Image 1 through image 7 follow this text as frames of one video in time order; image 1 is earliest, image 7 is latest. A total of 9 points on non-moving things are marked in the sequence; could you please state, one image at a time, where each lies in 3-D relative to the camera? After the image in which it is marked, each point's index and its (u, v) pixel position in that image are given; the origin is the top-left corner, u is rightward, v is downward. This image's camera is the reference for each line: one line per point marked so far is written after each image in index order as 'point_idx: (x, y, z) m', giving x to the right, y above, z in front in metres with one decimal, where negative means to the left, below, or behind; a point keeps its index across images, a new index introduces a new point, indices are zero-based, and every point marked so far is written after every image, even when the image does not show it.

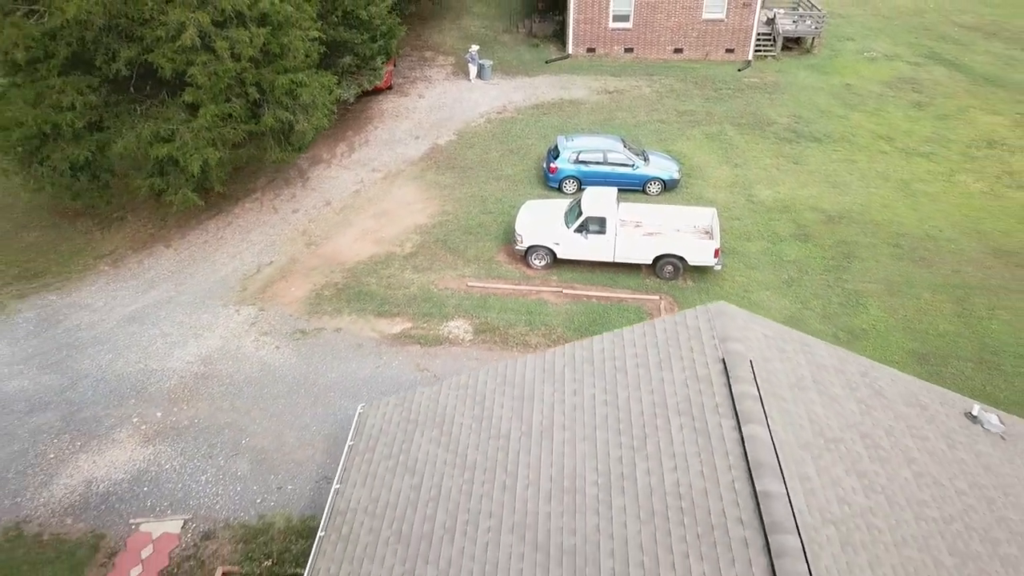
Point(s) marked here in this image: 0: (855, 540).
0: (+2.6, -1.9, +6.3) m
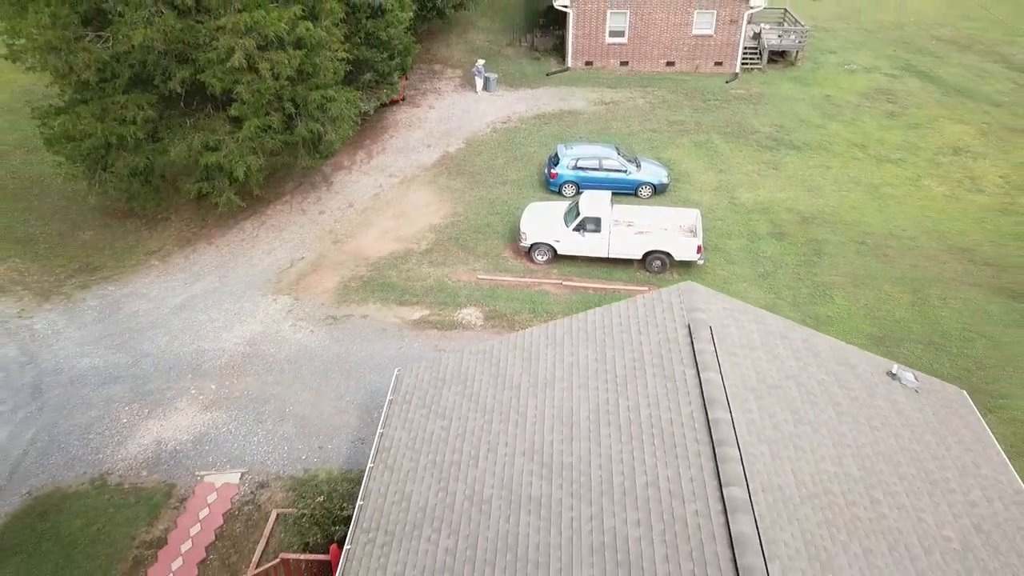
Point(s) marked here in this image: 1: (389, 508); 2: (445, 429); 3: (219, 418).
0: (+2.8, -1.7, +8.3) m
1: (-1.3, -2.3, +8.7) m
2: (-0.8, -1.7, +9.6) m
3: (-5.2, -2.3, +14.3) m
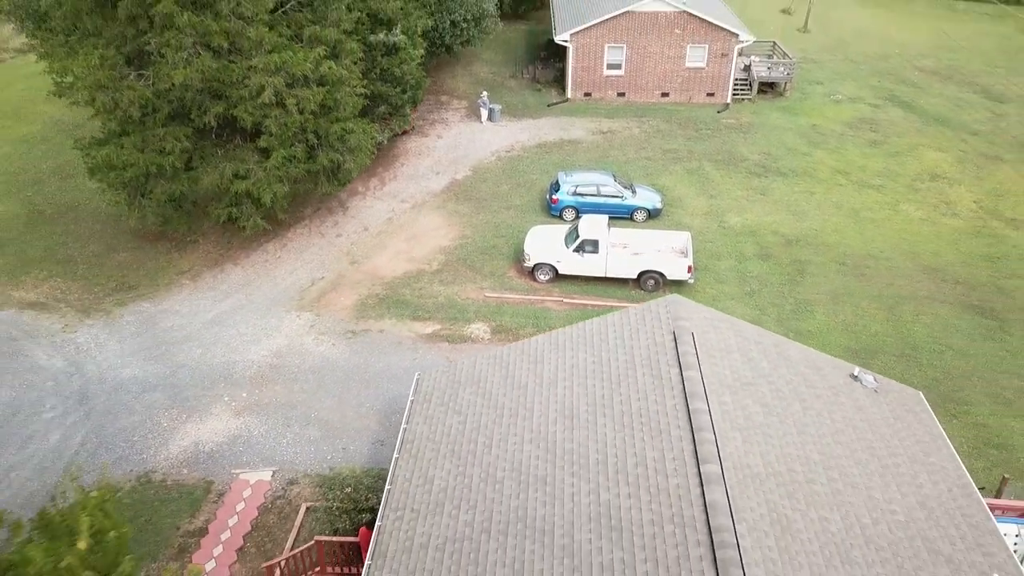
0: (+2.9, -1.8, +9.7) m
1: (-1.2, -2.5, +10.1) m
2: (-0.7, -1.8, +11.0) m
3: (-5.0, -2.6, +15.7) m
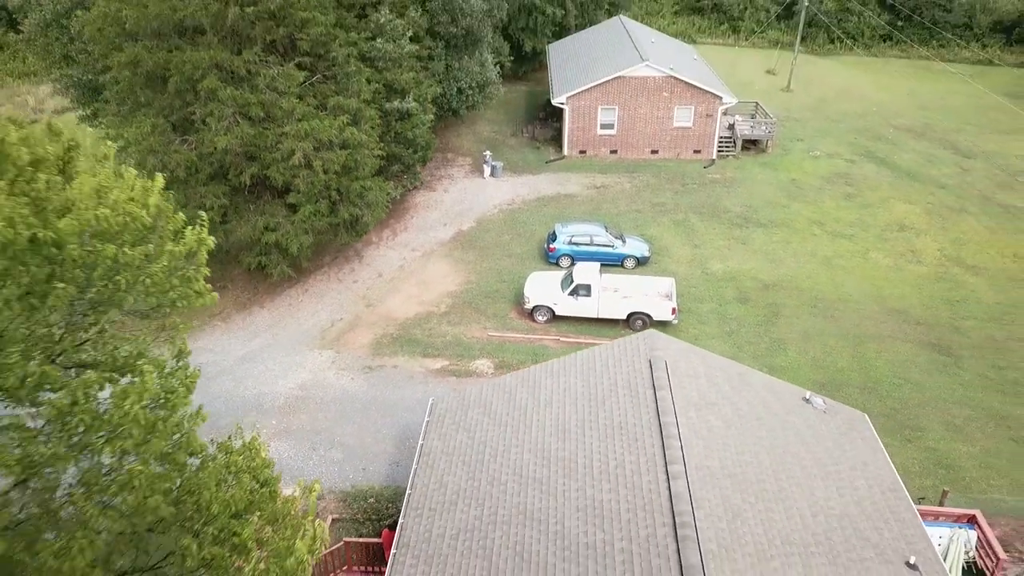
0: (+2.9, -2.3, +11.7) m
1: (-1.2, -3.0, +12.0) m
2: (-0.7, -2.4, +13.0) m
3: (-5.0, -3.4, +17.6) m
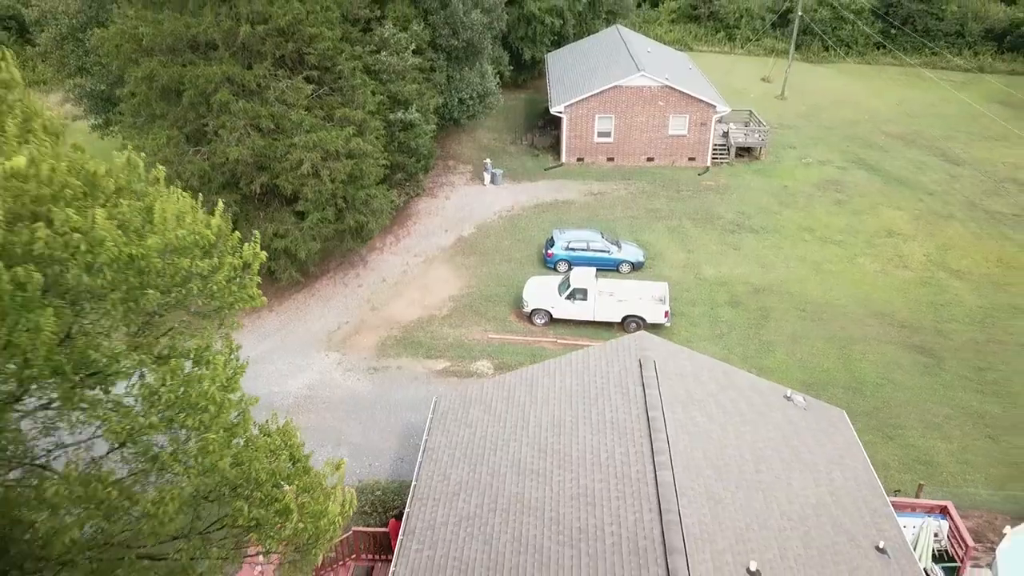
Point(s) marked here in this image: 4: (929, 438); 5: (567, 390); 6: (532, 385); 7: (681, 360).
0: (+2.9, -2.4, +12.6) m
1: (-1.2, -3.1, +12.9) m
2: (-0.7, -2.5, +13.9) m
3: (-5.0, -3.5, +18.5) m
4: (+9.7, -3.5, +18.9) m
5: (+1.0, -1.8, +14.4) m
6: (+0.4, -1.8, +14.8) m
7: (+3.1, -1.3, +14.7) m
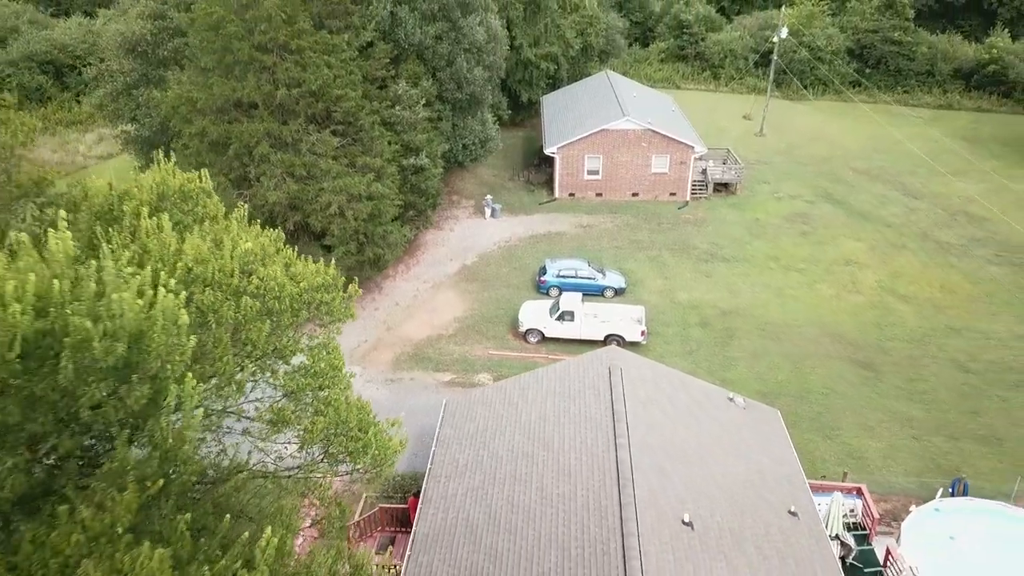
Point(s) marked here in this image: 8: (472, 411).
0: (+2.8, -2.8, +16.1) m
1: (-1.3, -3.5, +16.3) m
2: (-0.8, -3.0, +17.3) m
3: (-5.1, -4.2, +21.9) m
4: (+9.6, -4.1, +22.4) m
5: (+0.9, -2.3, +17.8) m
6: (+0.3, -2.3, +18.3) m
7: (+3.0, -1.8, +18.2) m
8: (-0.9, -2.7, +18.0) m
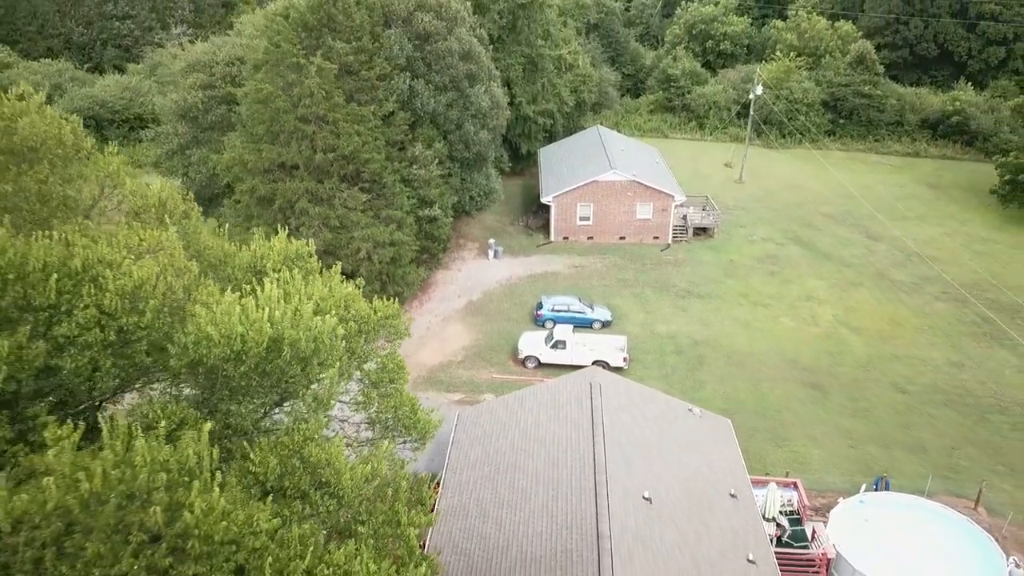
0: (+2.8, -3.6, +20.3) m
1: (-1.3, -4.3, +20.6) m
2: (-0.8, -3.8, +21.6) m
3: (-5.1, -5.2, +26.1) m
4: (+9.7, -5.2, +26.6) m
5: (+0.9, -3.2, +22.2) m
6: (+0.3, -3.2, +22.6) m
7: (+3.0, -2.7, +22.5) m
8: (-0.8, -3.6, +22.2) m
